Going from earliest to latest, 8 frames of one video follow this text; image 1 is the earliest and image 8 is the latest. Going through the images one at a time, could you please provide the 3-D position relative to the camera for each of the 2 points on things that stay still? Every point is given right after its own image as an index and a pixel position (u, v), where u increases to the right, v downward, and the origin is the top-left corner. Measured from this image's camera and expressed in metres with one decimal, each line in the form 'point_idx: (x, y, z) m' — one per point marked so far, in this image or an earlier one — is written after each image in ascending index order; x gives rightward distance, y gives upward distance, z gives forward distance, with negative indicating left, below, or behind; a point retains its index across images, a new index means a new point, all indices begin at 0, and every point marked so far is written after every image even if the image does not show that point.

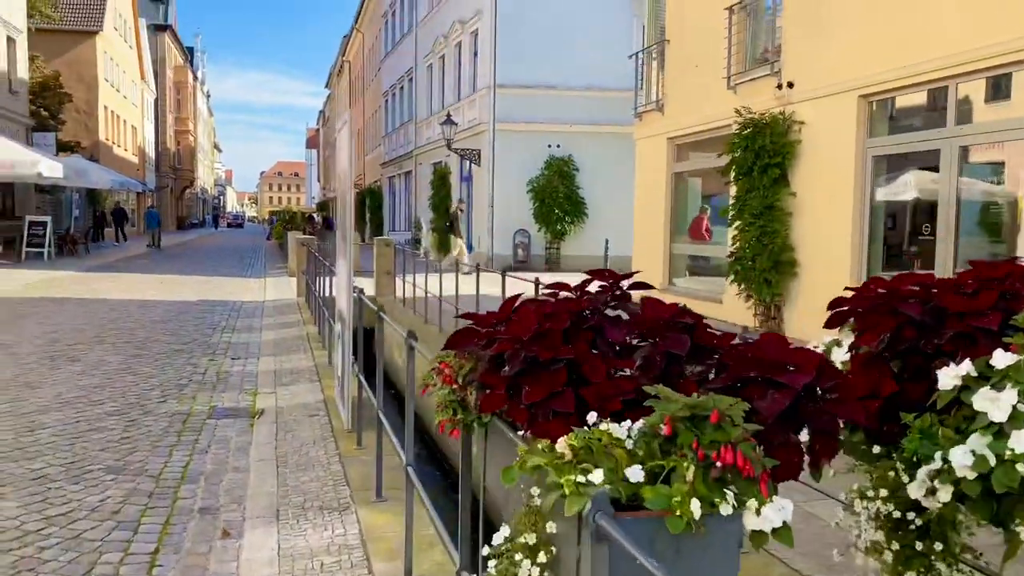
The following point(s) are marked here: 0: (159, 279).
0: (-7.4, +0.2, +17.8) m
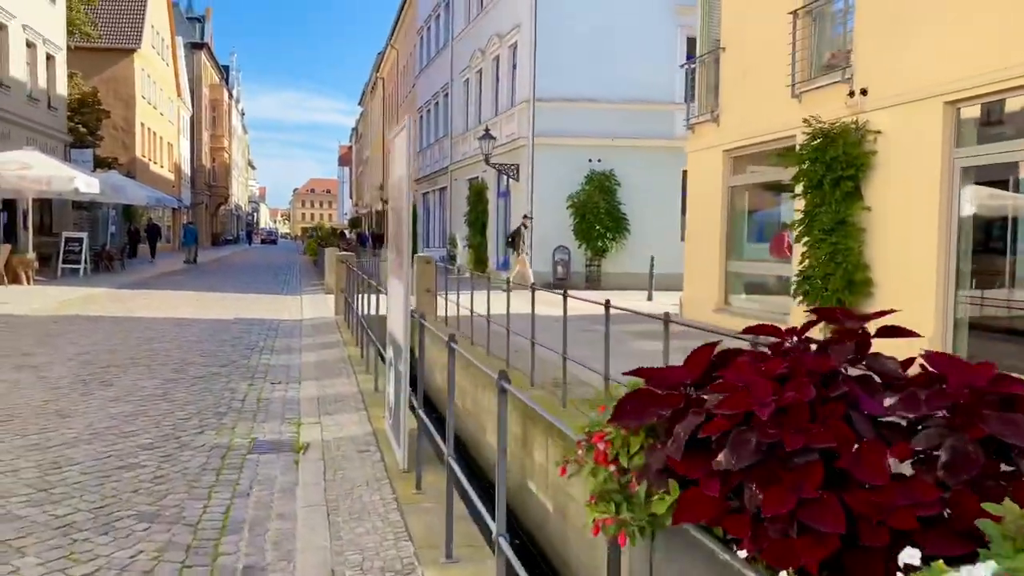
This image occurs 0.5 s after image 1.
0: (-6.5, -0.2, +17.5) m
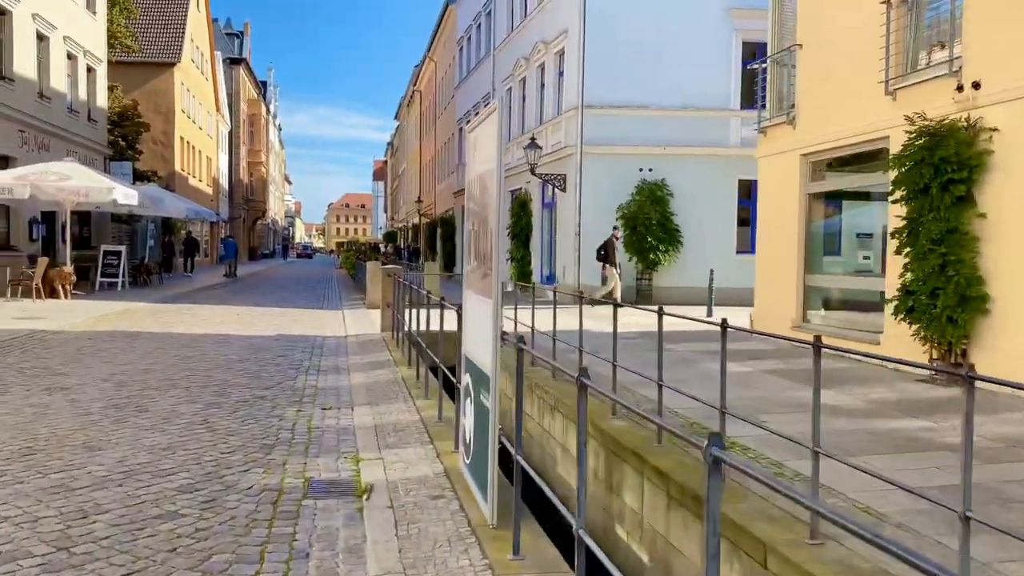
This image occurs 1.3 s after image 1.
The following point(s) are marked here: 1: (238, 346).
0: (-5.5, -0.5, +16.9) m
1: (-3.7, -0.8, +11.3) m
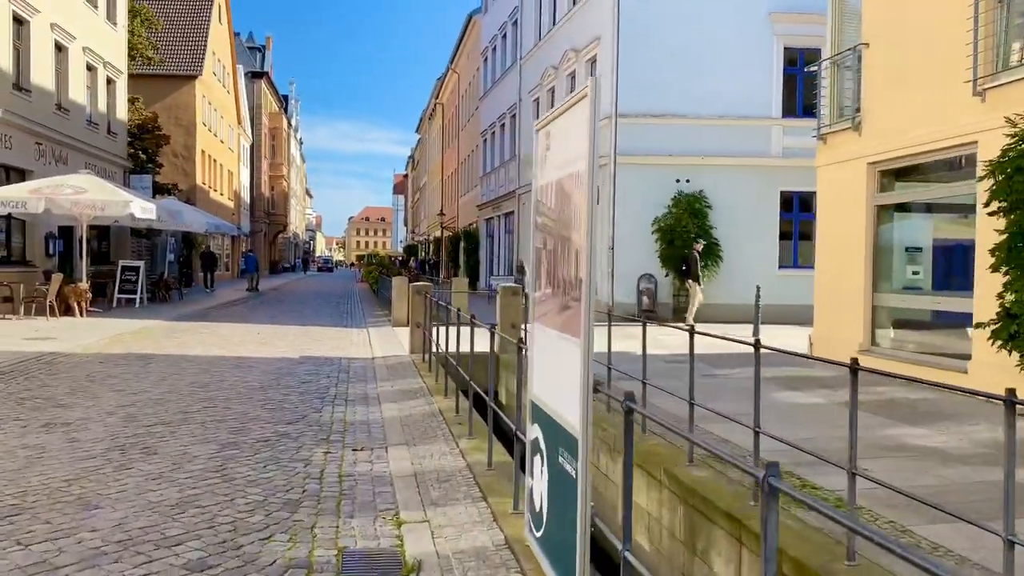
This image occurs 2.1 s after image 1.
0: (-4.9, -0.8, +16.1) m
1: (-3.1, -1.0, +10.5) m
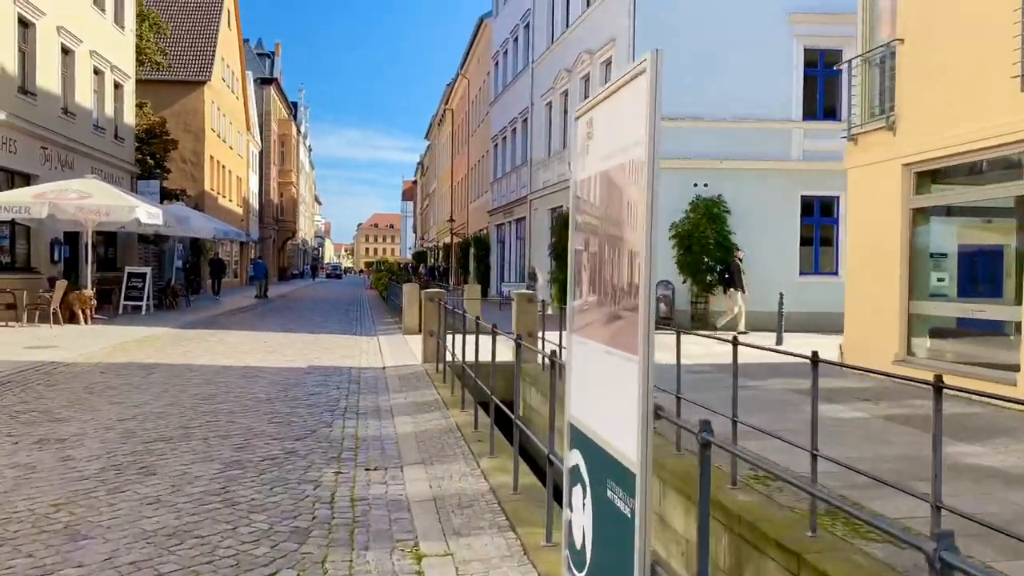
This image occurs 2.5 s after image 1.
0: (-4.6, -0.9, +15.7) m
1: (-2.9, -1.1, +10.1) m
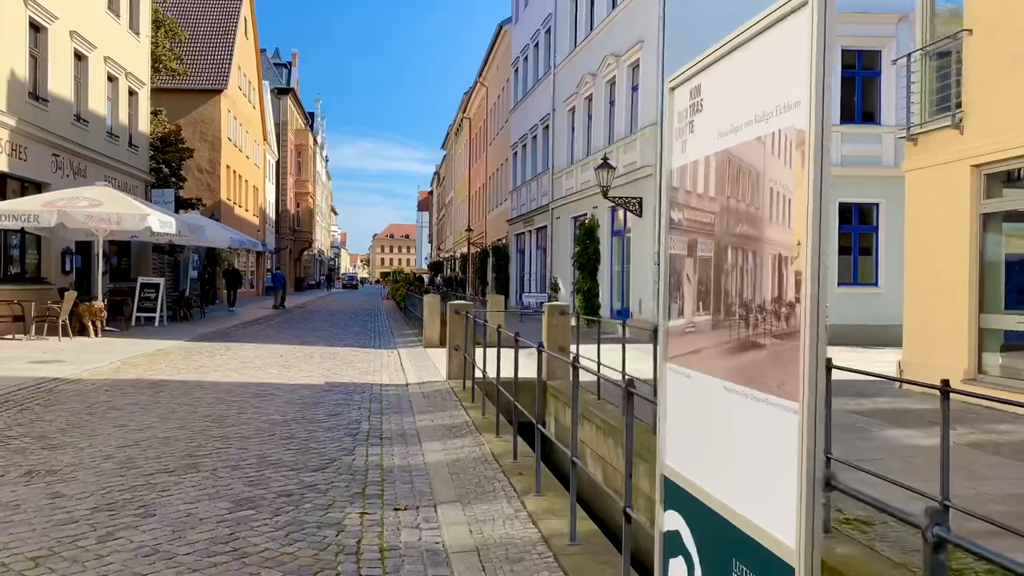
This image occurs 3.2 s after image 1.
0: (-4.1, -1.1, +15.0) m
1: (-2.5, -1.2, +9.4) m
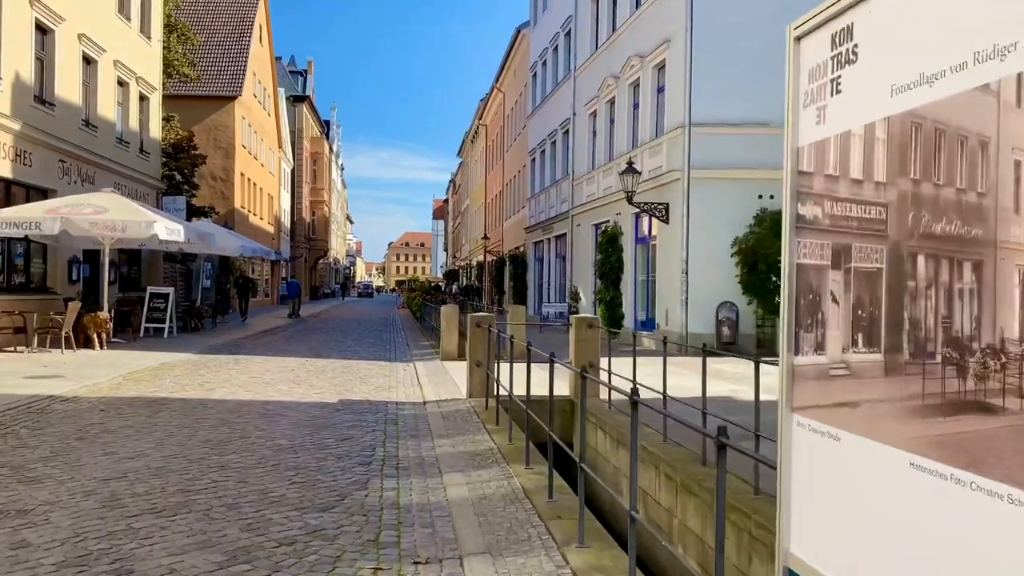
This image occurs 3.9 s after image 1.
0: (-3.7, -1.3, +14.3) m
1: (-2.3, -1.4, +8.7) m
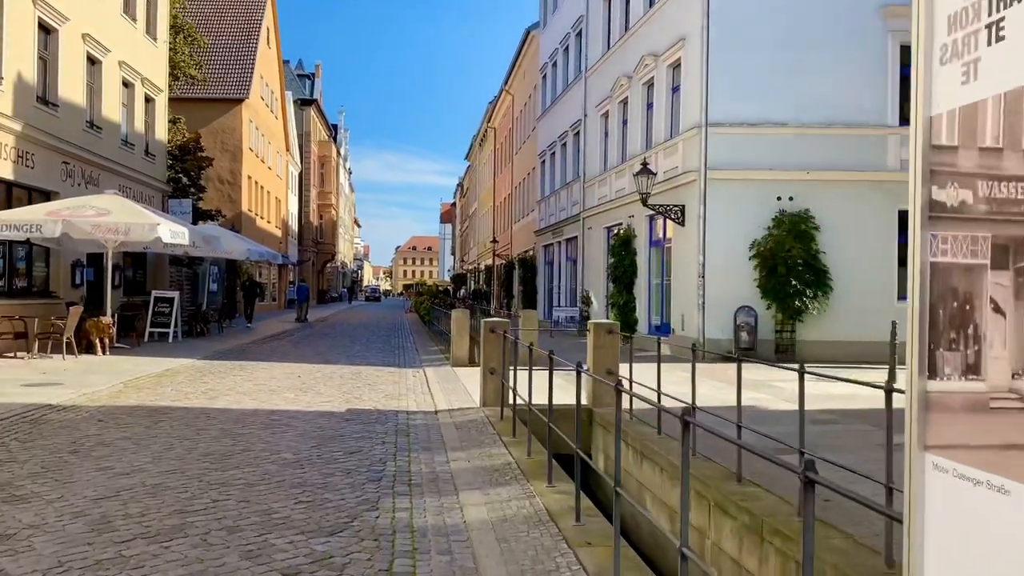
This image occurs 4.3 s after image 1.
0: (-3.5, -1.4, +13.9) m
1: (-2.1, -1.4, +8.2) m
